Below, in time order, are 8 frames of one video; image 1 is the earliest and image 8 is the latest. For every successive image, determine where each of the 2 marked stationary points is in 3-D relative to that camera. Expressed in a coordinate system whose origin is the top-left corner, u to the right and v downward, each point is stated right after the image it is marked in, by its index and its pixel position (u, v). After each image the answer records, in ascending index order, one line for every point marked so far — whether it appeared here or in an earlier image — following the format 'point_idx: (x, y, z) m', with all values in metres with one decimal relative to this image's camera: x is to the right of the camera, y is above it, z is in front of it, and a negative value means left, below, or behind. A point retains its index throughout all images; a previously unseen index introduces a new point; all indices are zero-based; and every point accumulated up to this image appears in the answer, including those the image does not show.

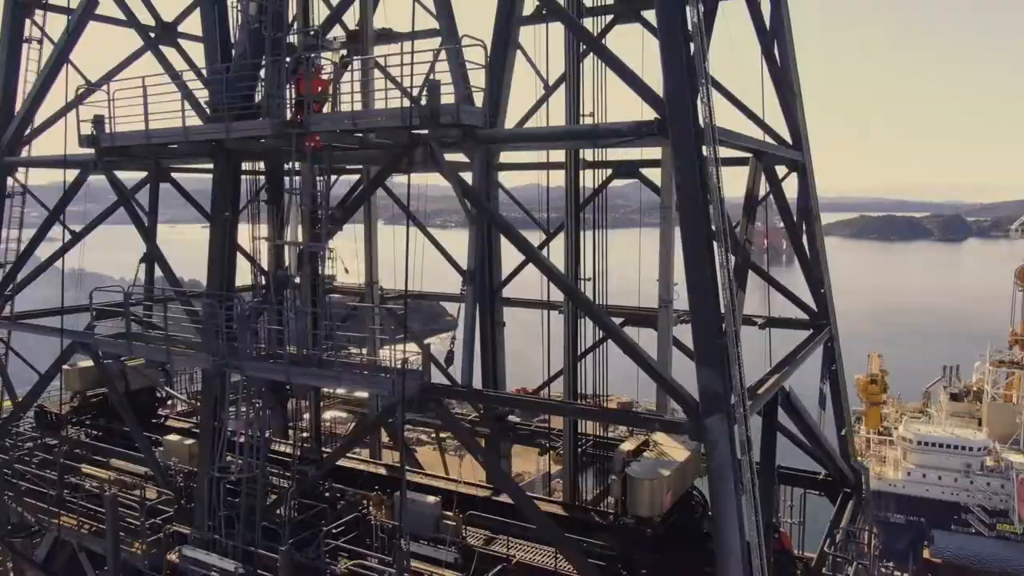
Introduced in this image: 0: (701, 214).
0: (+1.1, +0.5, +6.0) m
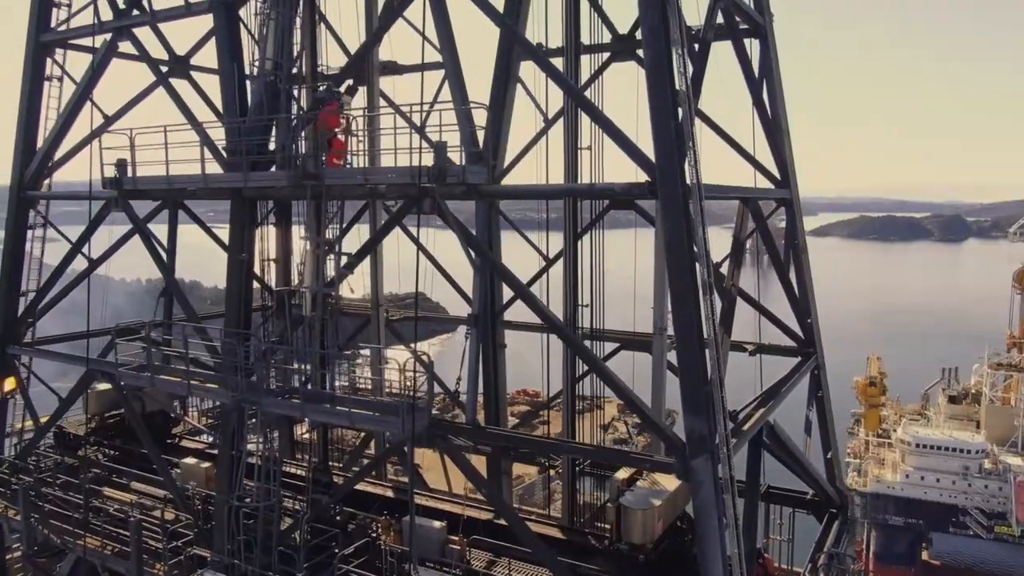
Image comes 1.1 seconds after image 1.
0: (+1.1, +0.1, +6.4) m
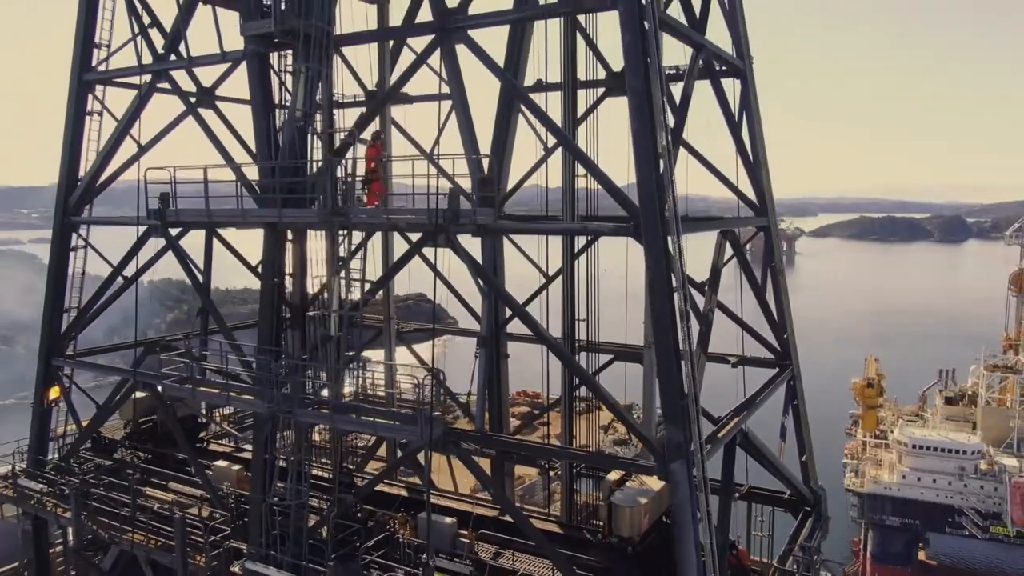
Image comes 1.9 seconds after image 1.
0: (+1.2, -0.1, +7.4) m
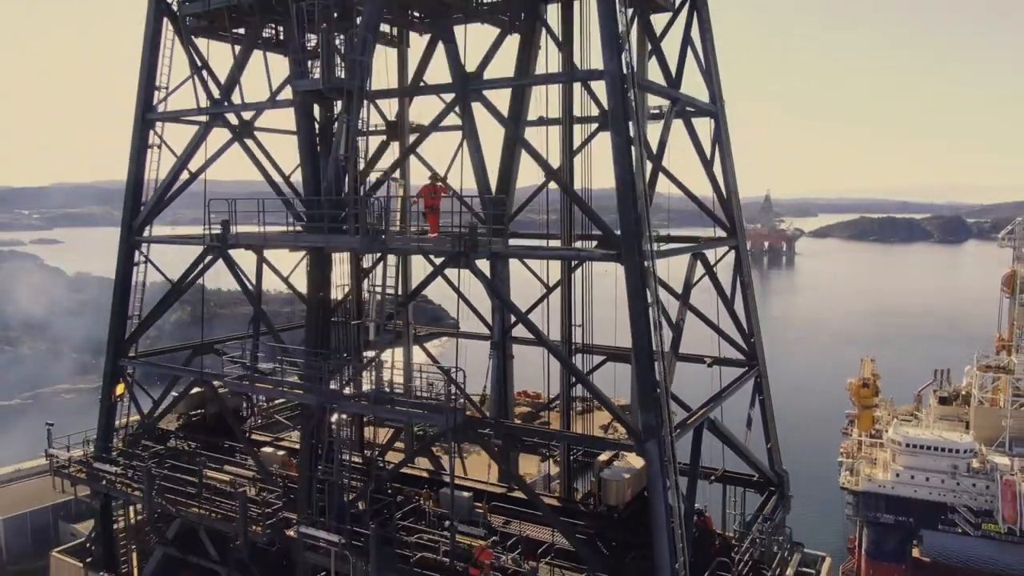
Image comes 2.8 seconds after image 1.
0: (+1.2, -0.2, +9.2) m
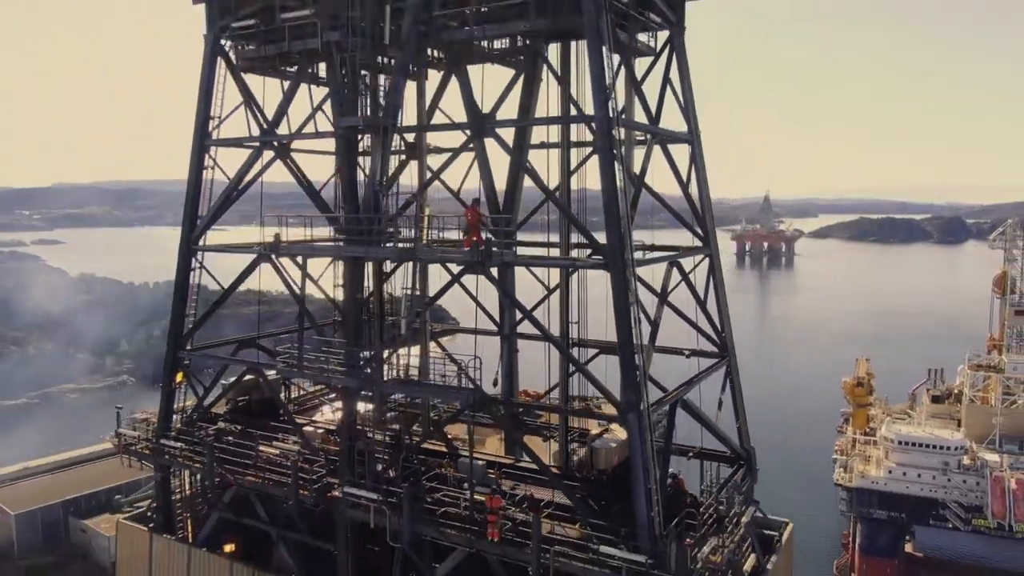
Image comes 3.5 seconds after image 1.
0: (+1.3, -0.2, +11.3) m
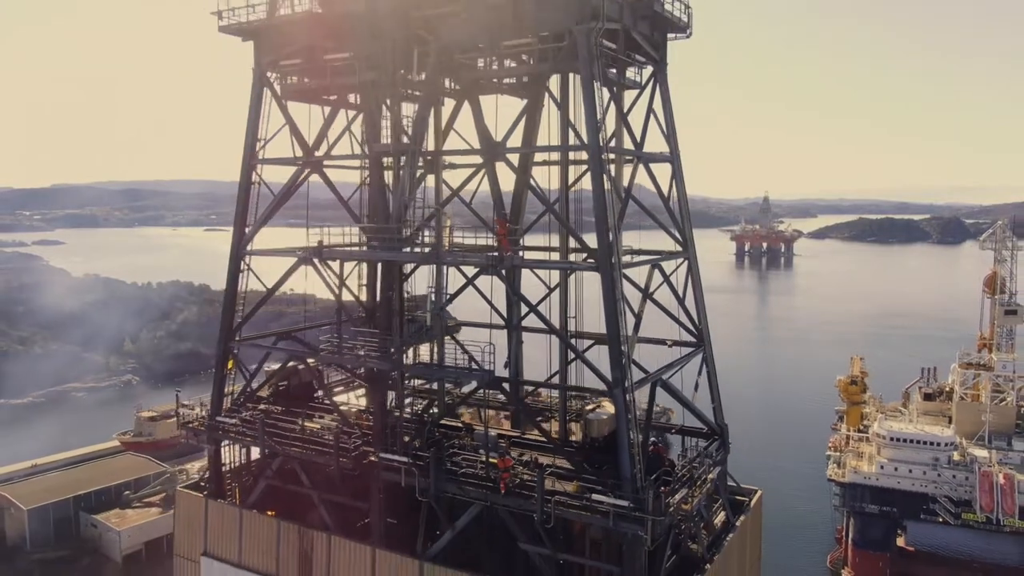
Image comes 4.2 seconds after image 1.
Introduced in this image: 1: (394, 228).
0: (+1.5, -0.2, +13.7) m
1: (-2.1, +1.1, +16.2) m
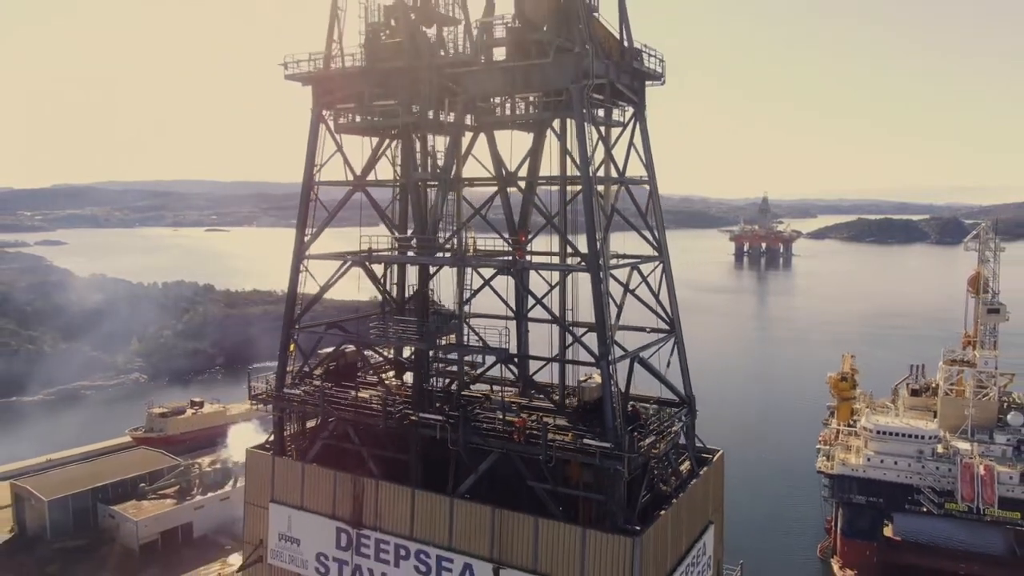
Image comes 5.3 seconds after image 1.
0: (+1.7, -0.2, +17.9) m
1: (-1.9, +1.1, +20.4) m
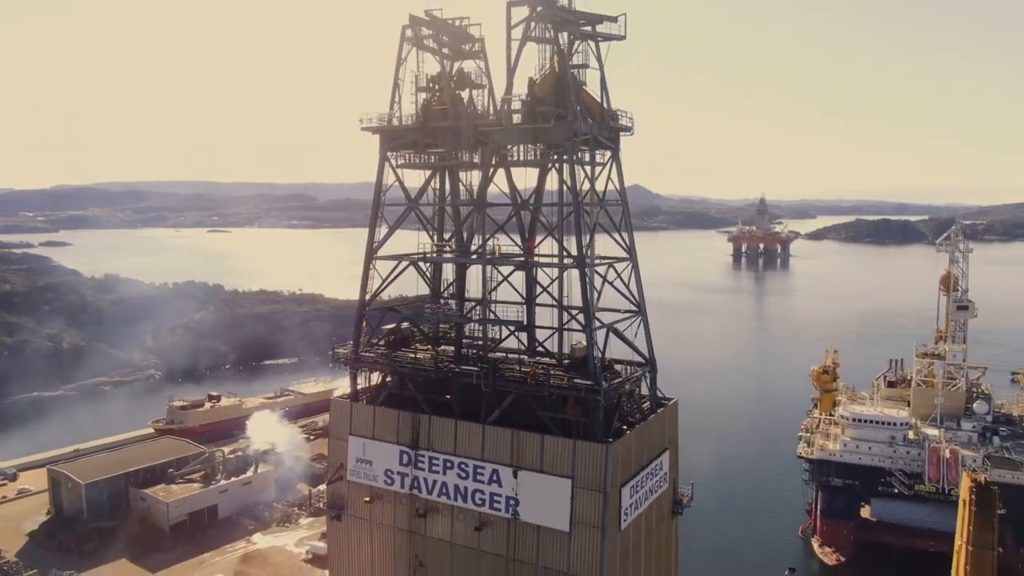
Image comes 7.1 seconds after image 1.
0: (+2.0, +0.1, +26.3) m
1: (-1.5, +1.4, +28.8) m
